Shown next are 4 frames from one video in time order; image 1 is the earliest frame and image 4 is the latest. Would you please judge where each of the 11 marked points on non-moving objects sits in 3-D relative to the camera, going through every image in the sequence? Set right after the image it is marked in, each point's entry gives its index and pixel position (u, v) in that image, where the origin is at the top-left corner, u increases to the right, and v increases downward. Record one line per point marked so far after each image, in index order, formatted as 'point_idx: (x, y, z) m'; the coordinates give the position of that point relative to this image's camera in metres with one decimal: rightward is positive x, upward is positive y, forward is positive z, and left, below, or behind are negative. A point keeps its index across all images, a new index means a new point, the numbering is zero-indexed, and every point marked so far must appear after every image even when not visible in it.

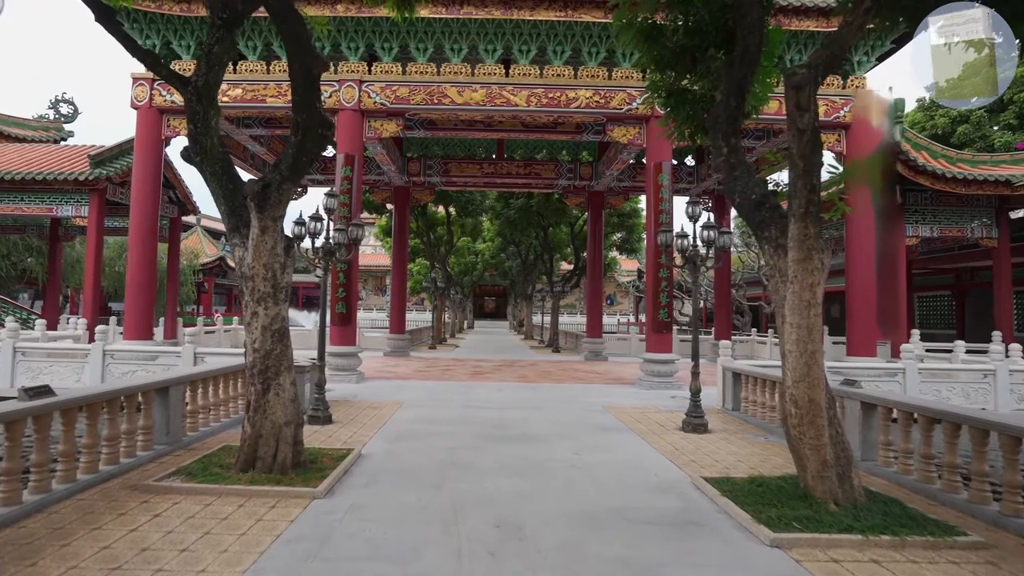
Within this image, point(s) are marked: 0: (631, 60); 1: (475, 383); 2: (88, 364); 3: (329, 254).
0: (+2.2, +4.1, +11.0) m
1: (-0.7, -1.7, +10.8) m
2: (-6.3, -1.1, +9.0) m
3: (-2.2, +0.4, +7.2) m
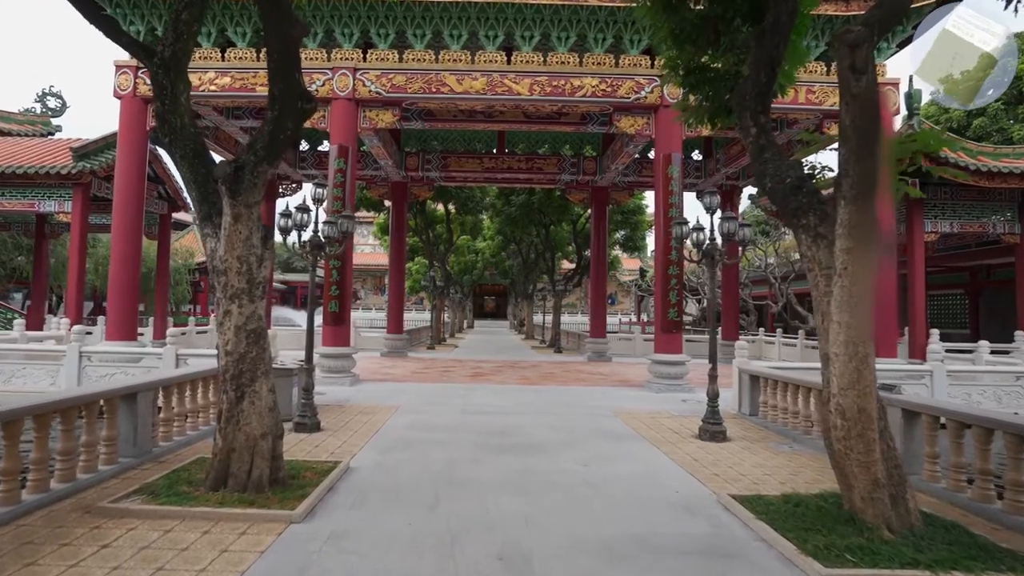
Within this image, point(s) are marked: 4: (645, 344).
0: (+2.2, +4.2, +10.5) m
1: (-0.6, -1.7, +10.3) m
2: (-6.3, -1.1, +8.5) m
3: (-2.2, +0.4, +6.7) m
4: (+3.9, -1.6, +17.9) m
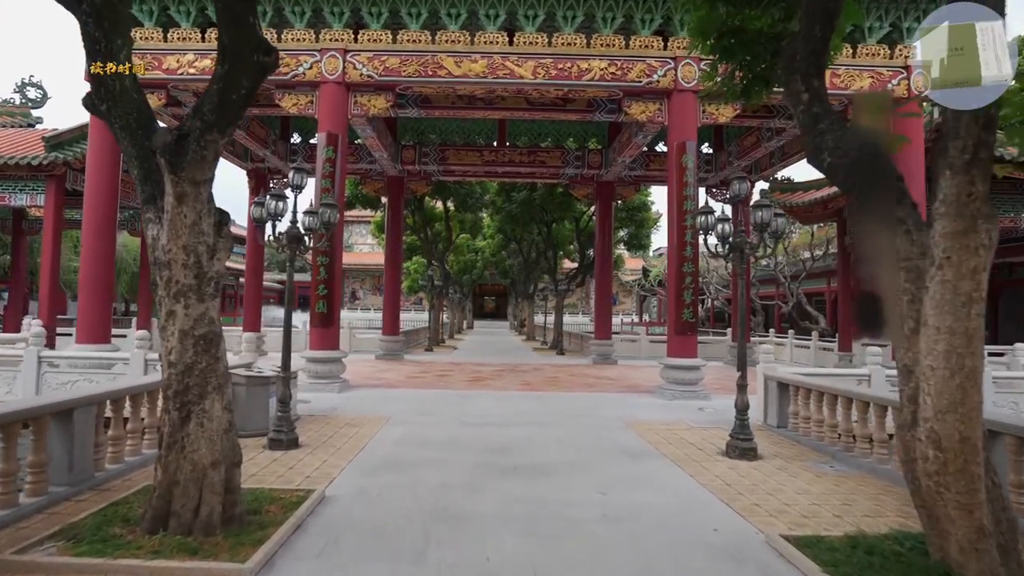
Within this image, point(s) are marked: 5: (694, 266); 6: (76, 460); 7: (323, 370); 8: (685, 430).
0: (+2.3, +4.2, +9.8) m
1: (-0.6, -1.6, +9.6) m
2: (-6.2, -1.1, +7.7) m
3: (-2.1, +0.5, +6.0) m
4: (+4.0, -1.6, +17.1) m
5: (+2.8, +0.3, +9.3) m
6: (-2.9, -1.2, +4.1) m
7: (-2.9, -1.3, +9.3) m
8: (+1.9, -1.6, +6.7) m
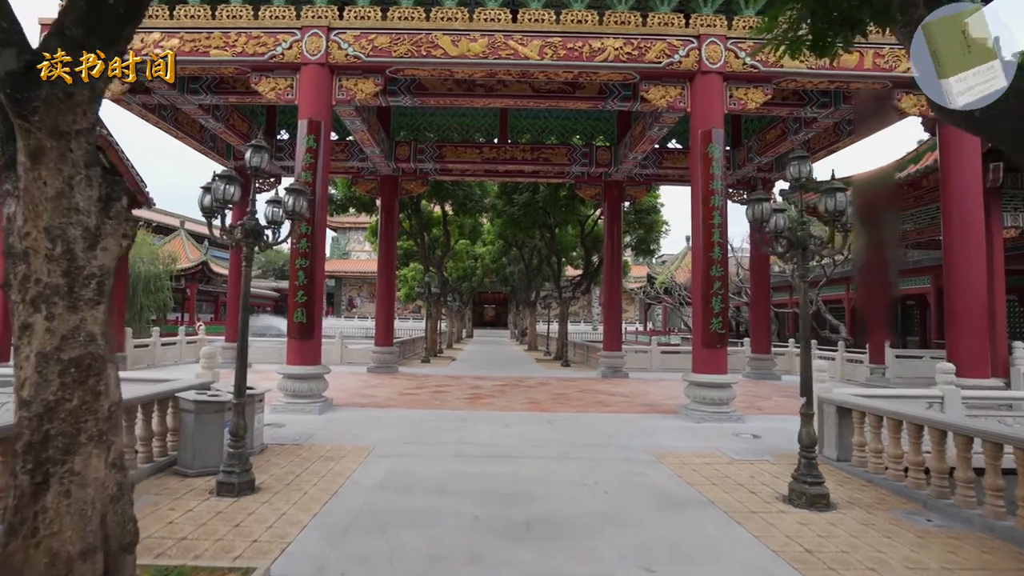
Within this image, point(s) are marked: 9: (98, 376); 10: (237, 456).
0: (+2.3, +4.1, +8.7) m
1: (-0.5, -1.7, +8.4) m
2: (-6.2, -1.1, +6.6) m
3: (-2.1, +0.4, +4.9) m
4: (+4.0, -1.8, +16.0) m
5: (+2.8, +0.3, +8.2) m
6: (-2.9, -1.2, +3.0) m
7: (-2.8, -1.4, +8.2) m
8: (+2.0, -1.6, +5.5) m
9: (-1.6, -0.3, +2.4) m
10: (-2.0, -1.2, +4.4) m
